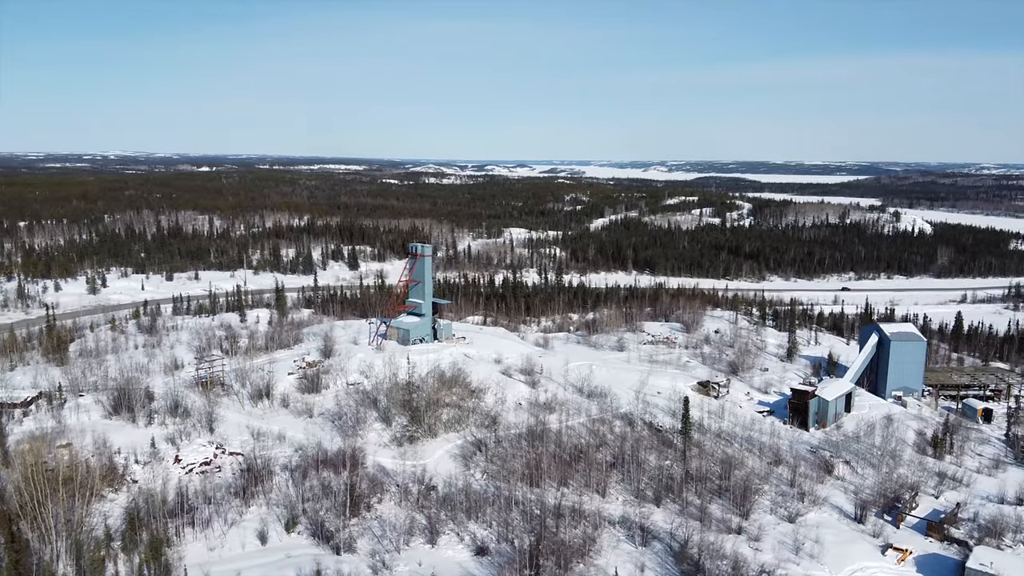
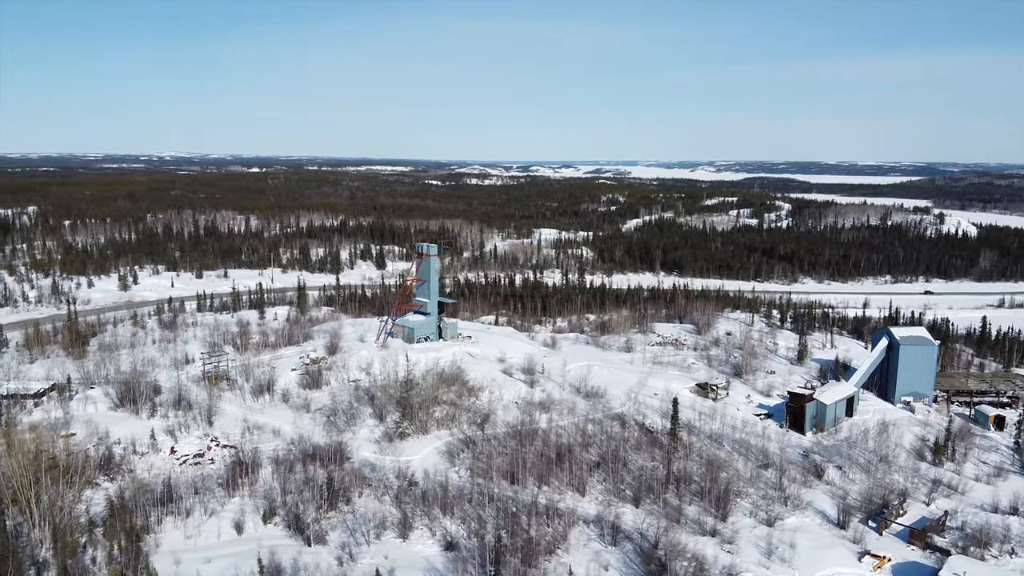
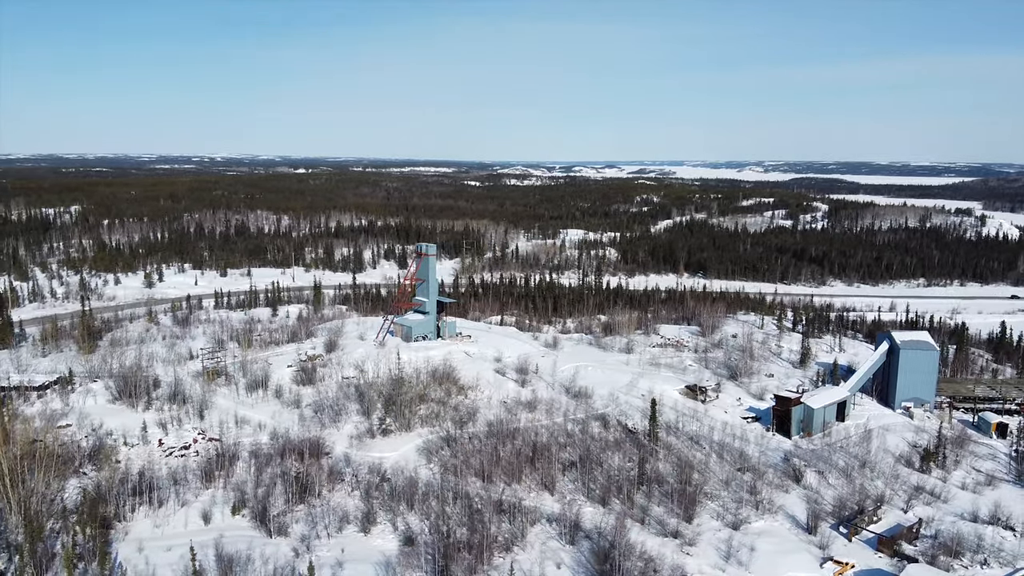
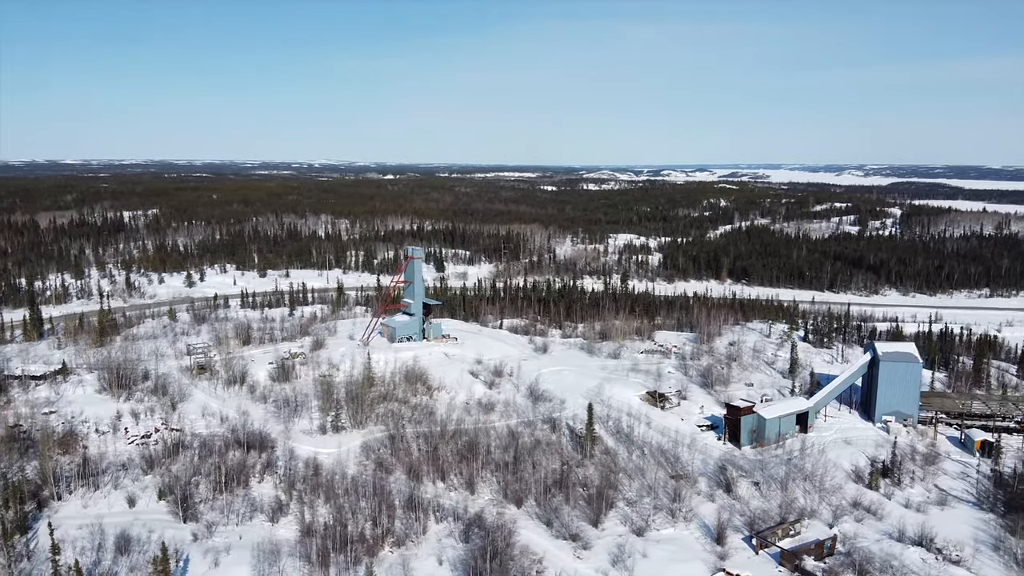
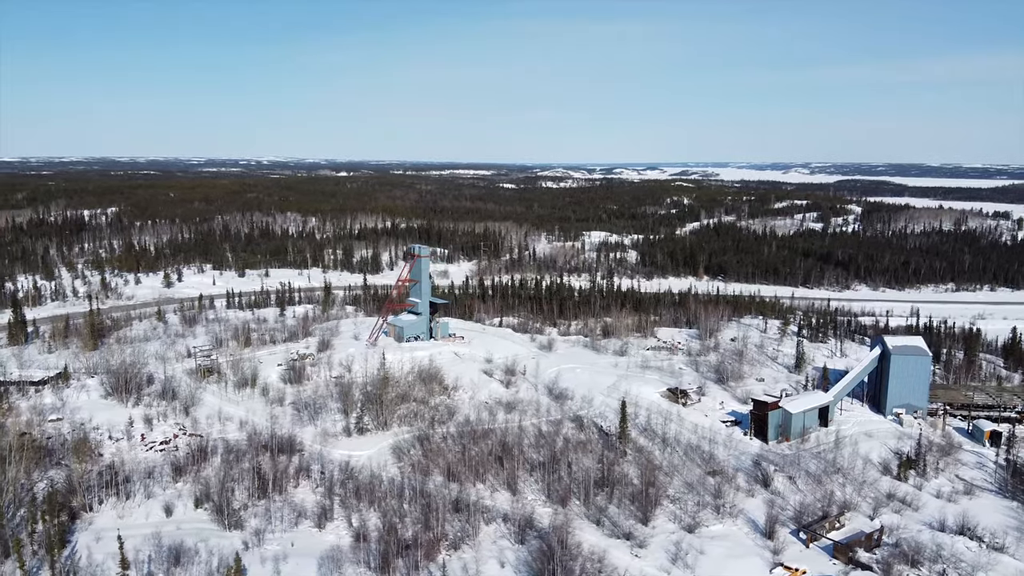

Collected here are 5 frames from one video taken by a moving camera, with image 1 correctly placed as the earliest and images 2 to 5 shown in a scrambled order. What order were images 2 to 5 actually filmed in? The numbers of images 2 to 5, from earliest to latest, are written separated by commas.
2, 3, 5, 4
